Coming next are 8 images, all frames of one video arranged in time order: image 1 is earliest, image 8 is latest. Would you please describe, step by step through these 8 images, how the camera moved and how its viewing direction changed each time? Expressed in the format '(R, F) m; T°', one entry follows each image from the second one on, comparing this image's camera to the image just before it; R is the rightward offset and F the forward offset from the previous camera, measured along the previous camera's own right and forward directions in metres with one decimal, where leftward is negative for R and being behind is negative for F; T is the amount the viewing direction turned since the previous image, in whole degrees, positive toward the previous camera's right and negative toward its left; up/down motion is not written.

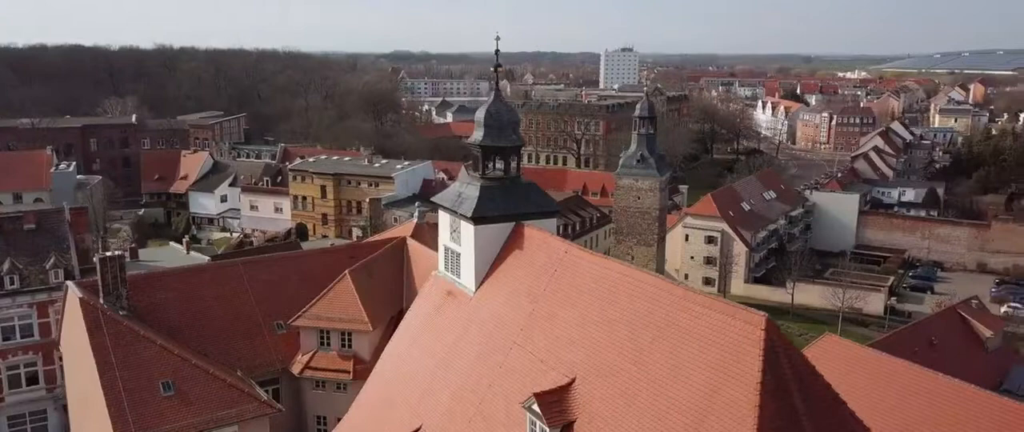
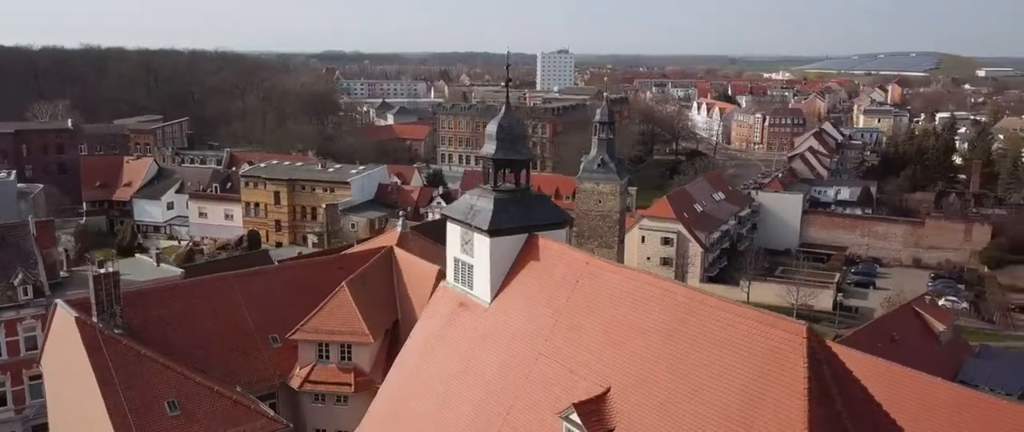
(-1.3, -0.2) m; +5°
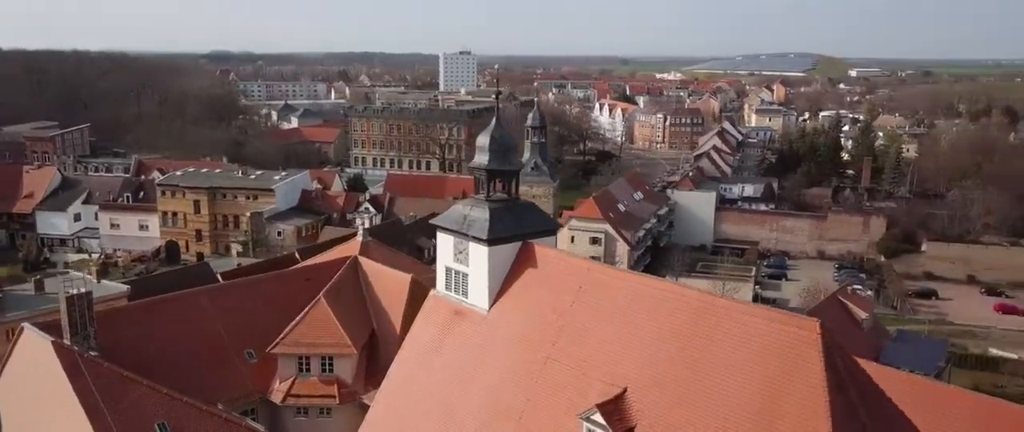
(-1.6, -0.3) m; +7°
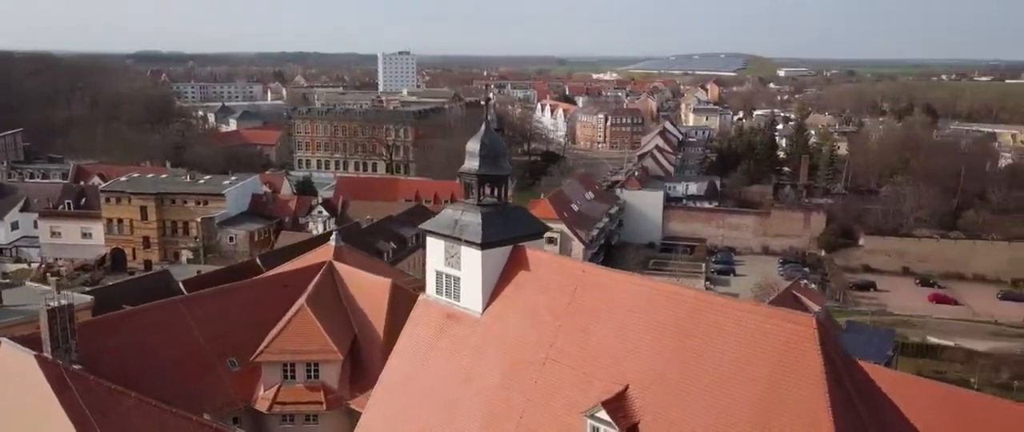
(-0.9, -0.2) m; +5°
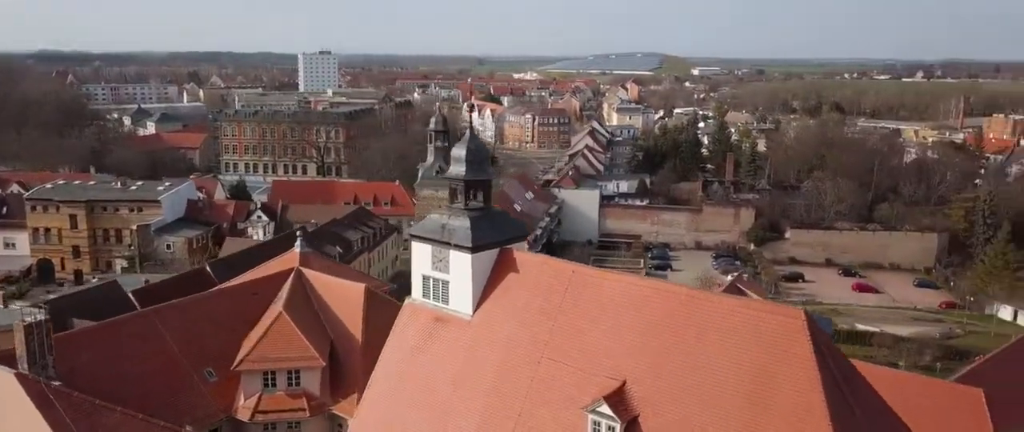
(-1.2, -0.3) m; +6°
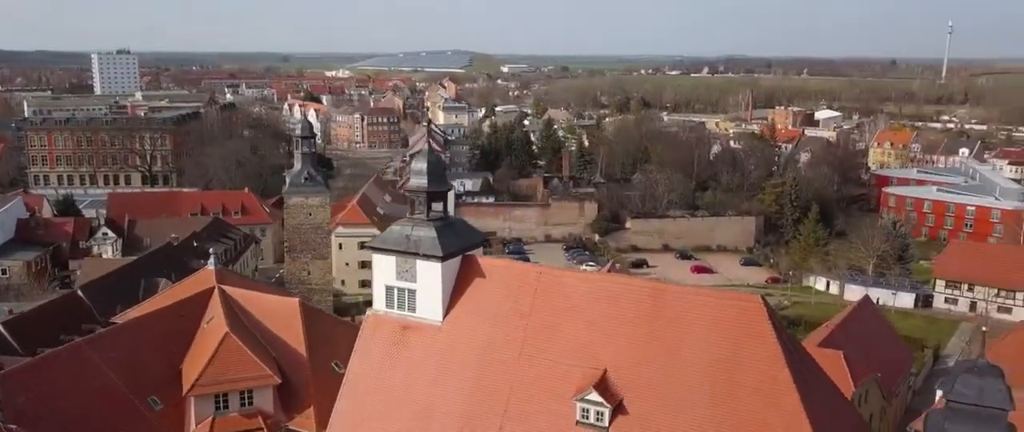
(-2.7, -0.6) m; +13°
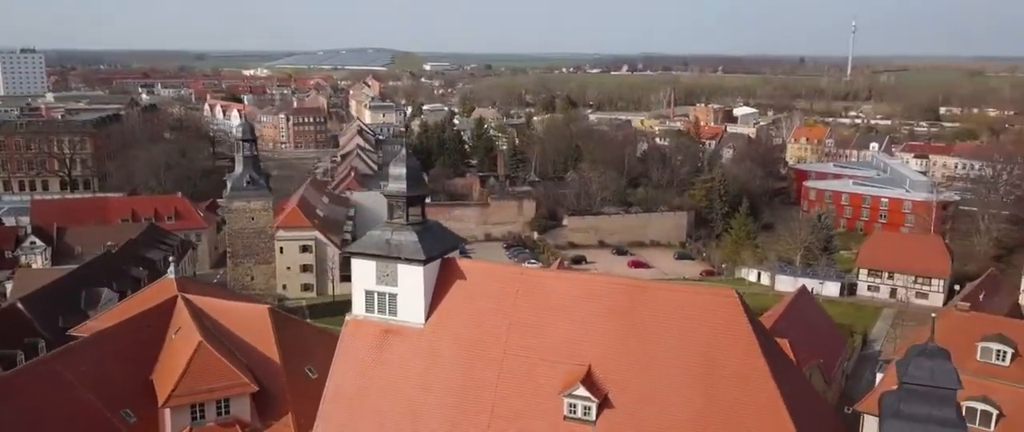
(-1.0, -0.3) m; +5°
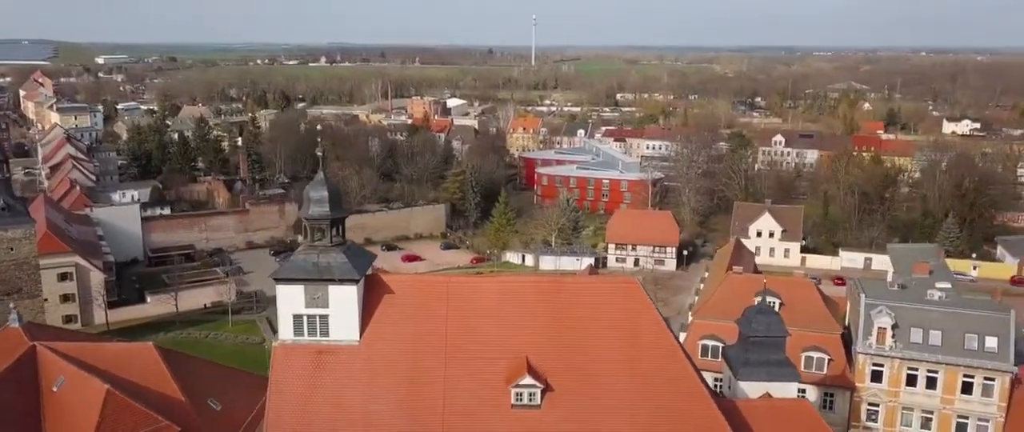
(-4.2, -0.6) m; +21°
